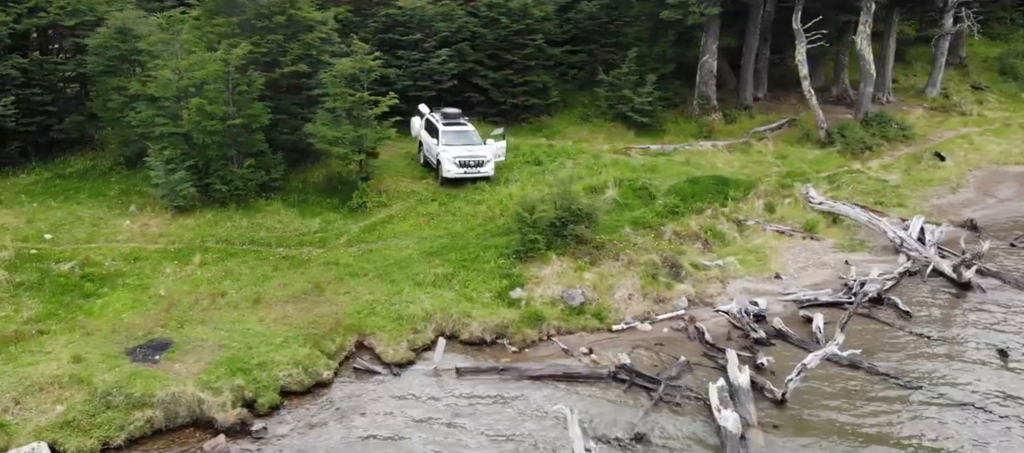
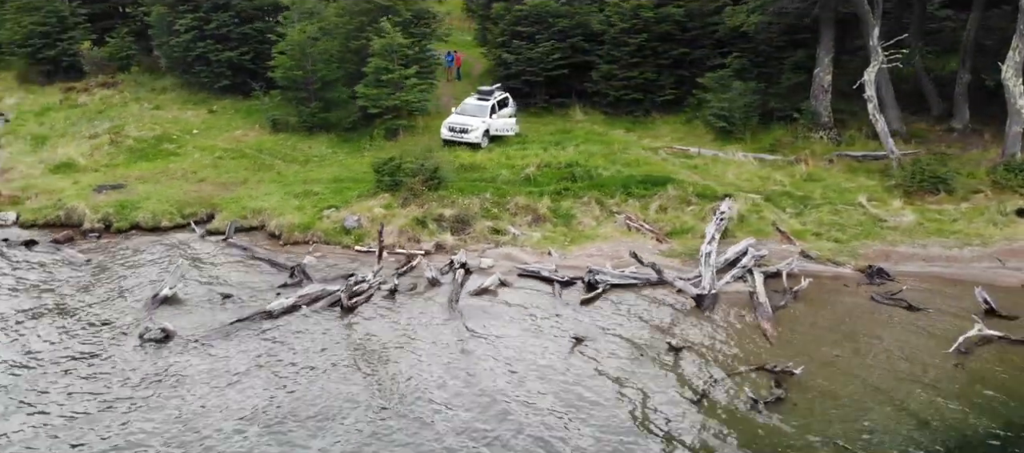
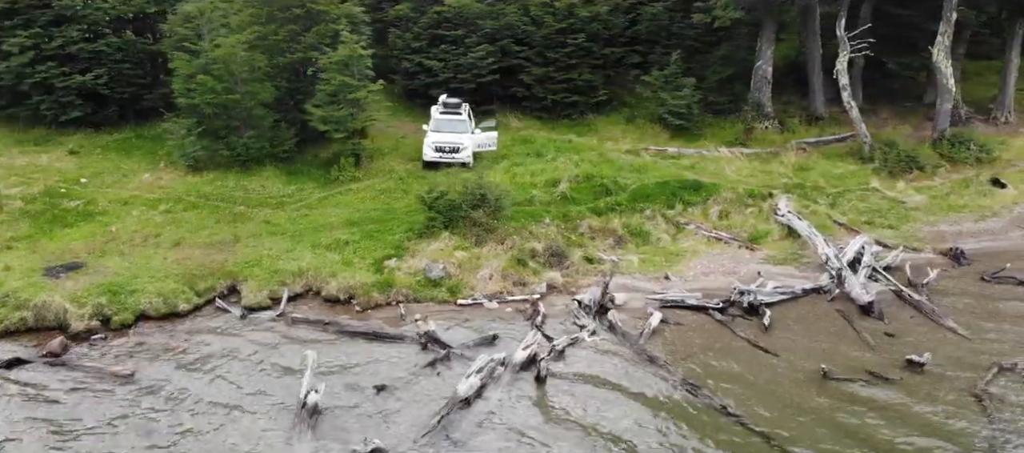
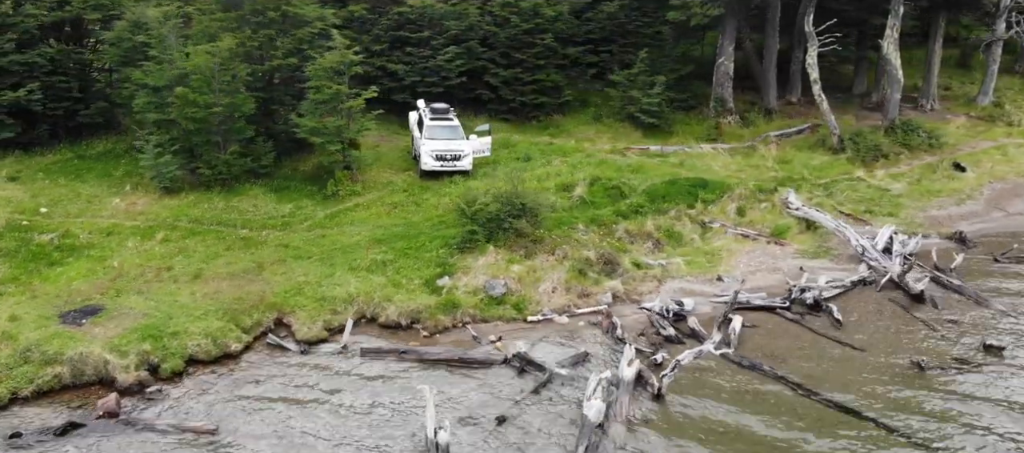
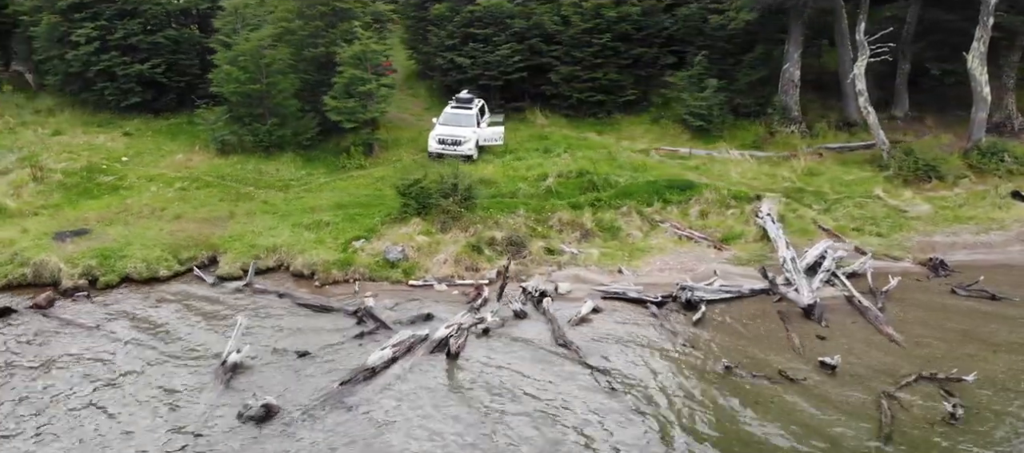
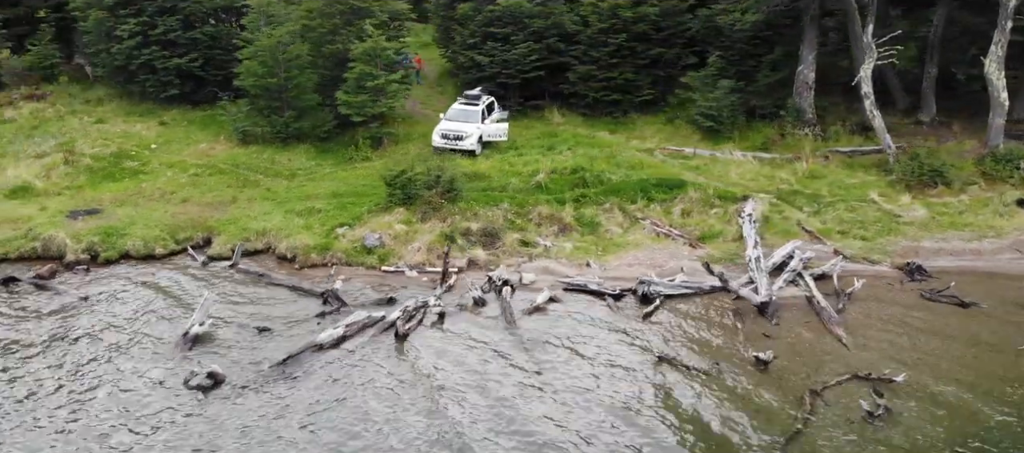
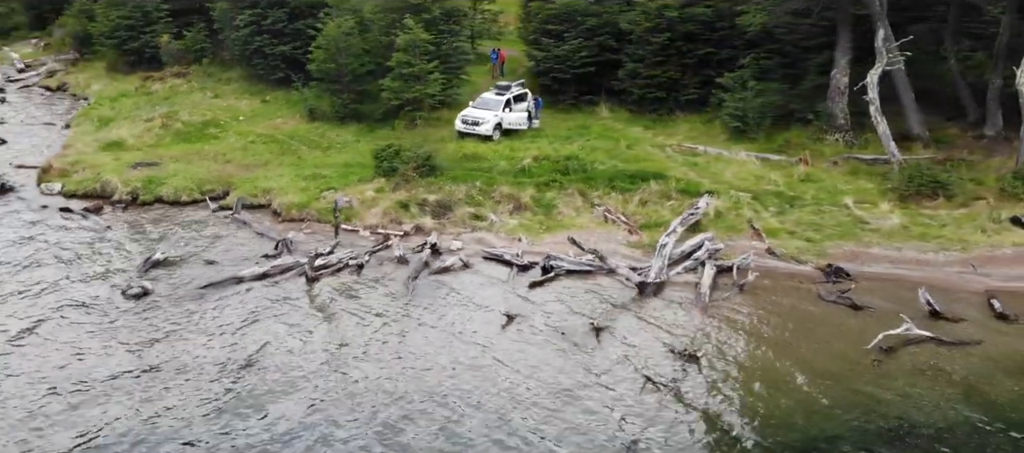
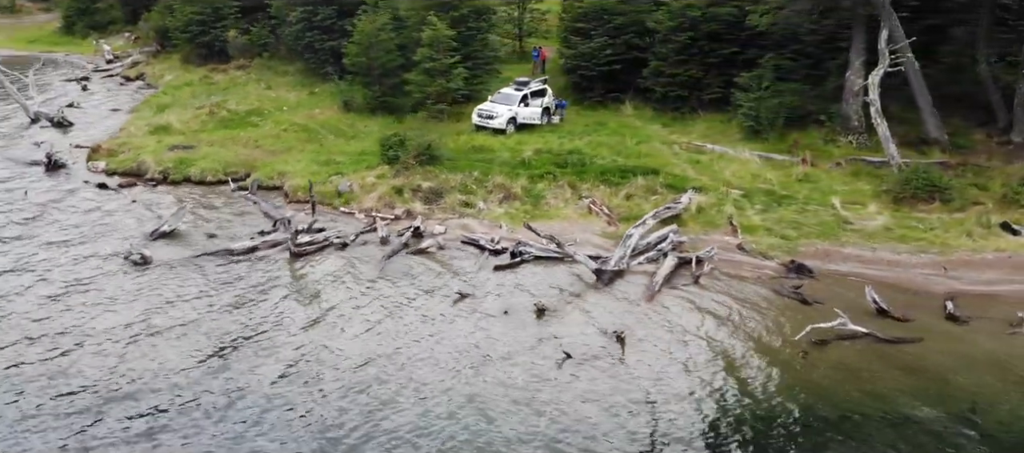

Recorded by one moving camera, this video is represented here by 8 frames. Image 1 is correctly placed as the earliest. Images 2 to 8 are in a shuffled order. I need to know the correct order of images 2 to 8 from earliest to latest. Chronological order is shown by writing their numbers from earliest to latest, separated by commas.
4, 3, 5, 6, 2, 7, 8
